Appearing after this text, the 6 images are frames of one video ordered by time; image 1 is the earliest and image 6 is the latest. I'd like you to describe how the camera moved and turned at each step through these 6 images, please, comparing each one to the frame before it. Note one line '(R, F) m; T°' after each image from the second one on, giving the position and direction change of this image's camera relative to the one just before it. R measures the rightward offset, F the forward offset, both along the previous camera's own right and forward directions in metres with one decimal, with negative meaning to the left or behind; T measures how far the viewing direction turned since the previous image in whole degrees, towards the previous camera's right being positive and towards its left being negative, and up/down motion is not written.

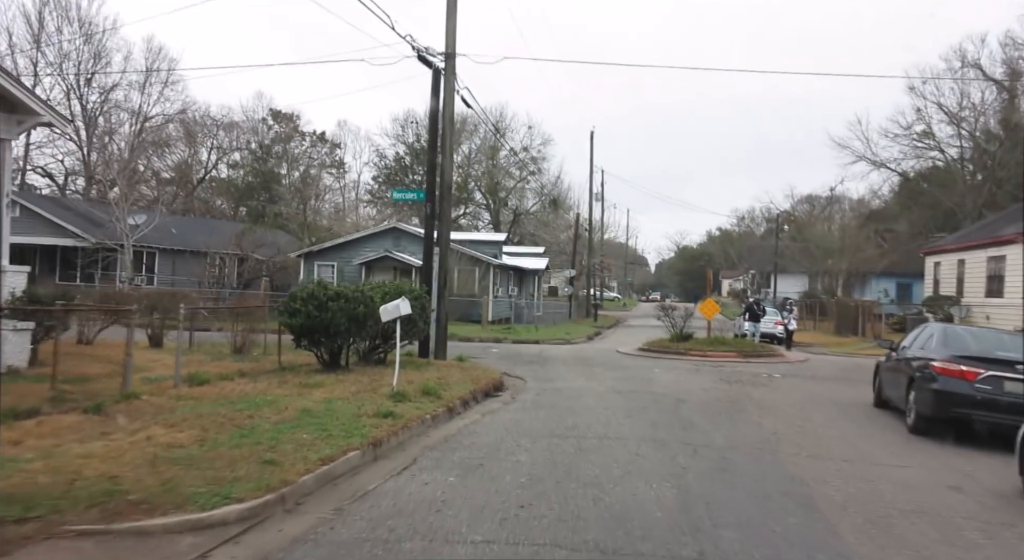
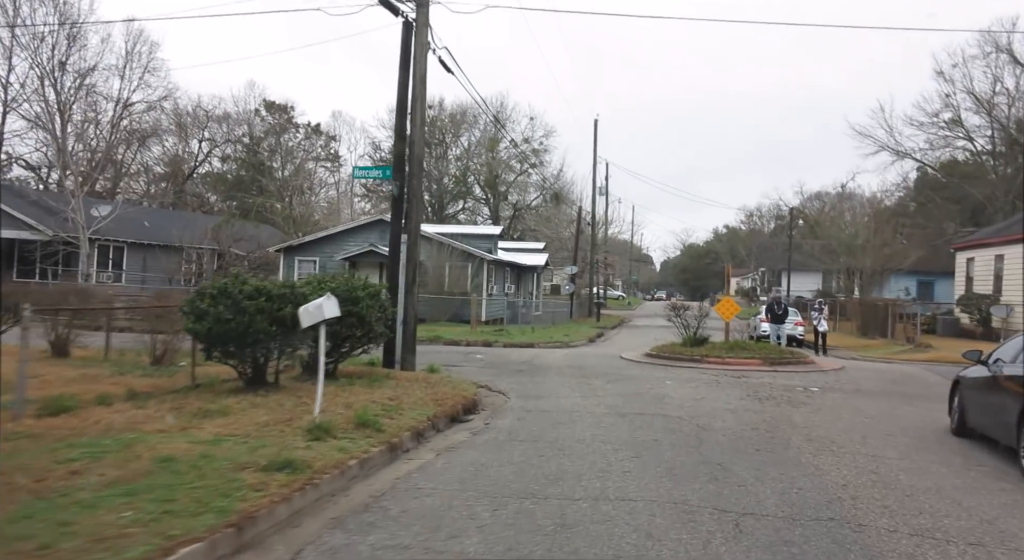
(+0.4, +2.6) m; 0°
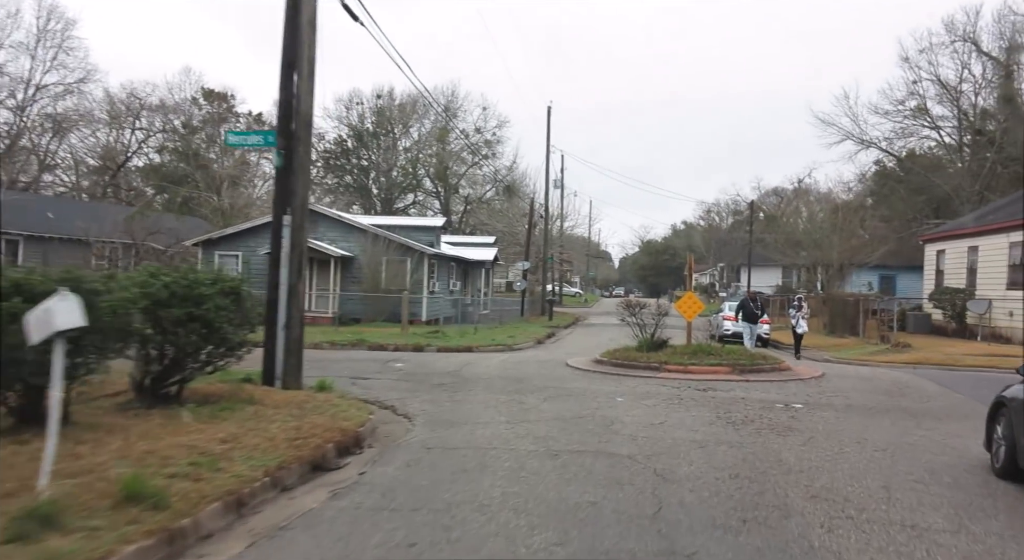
(+0.7, +2.6) m; +3°
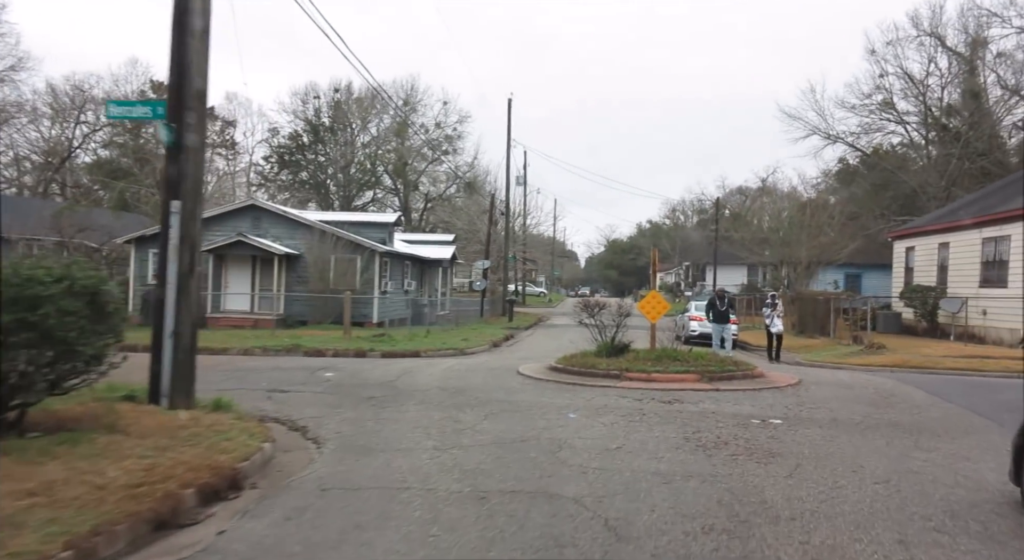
(+0.4, +1.5) m; +3°
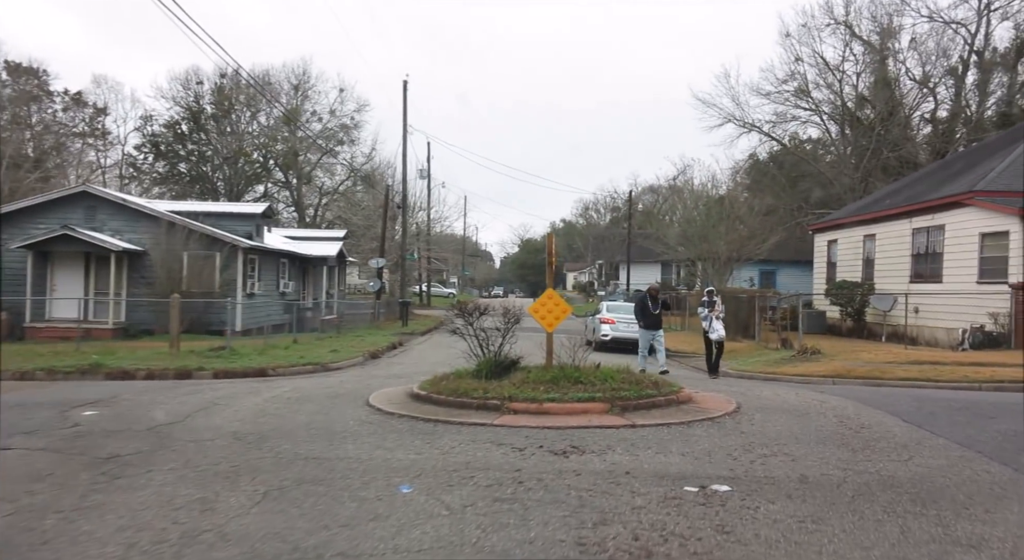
(+0.9, +3.3) m; +7°
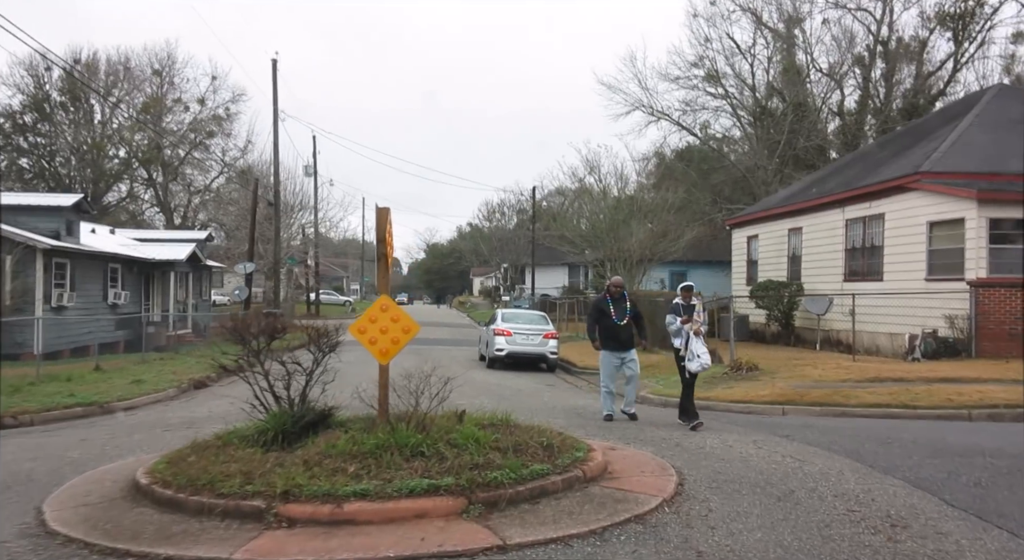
(+0.9, +3.7) m; +7°
